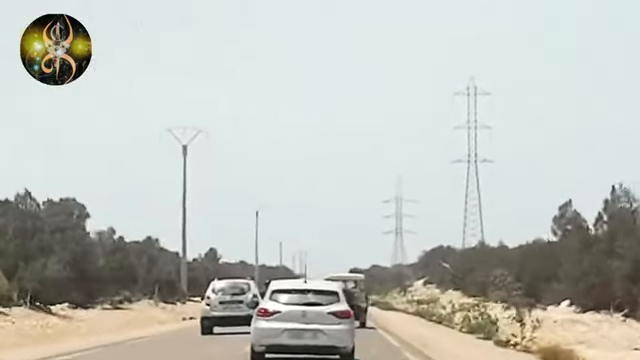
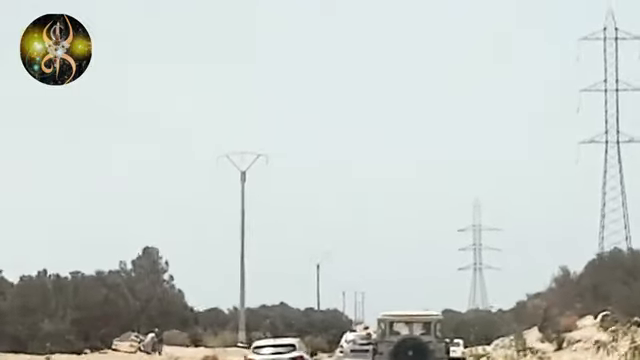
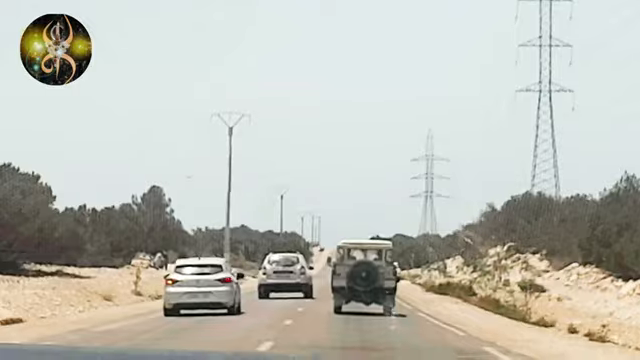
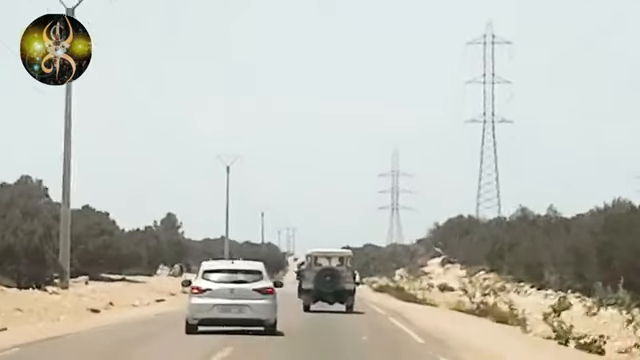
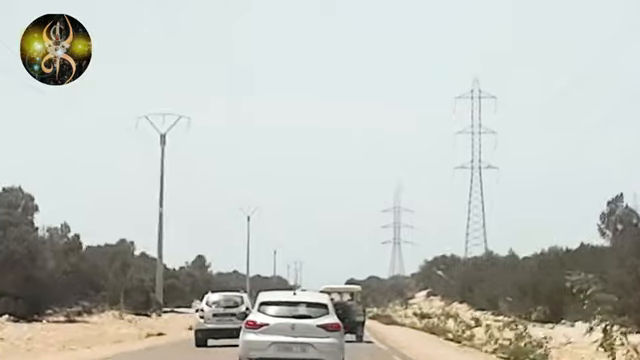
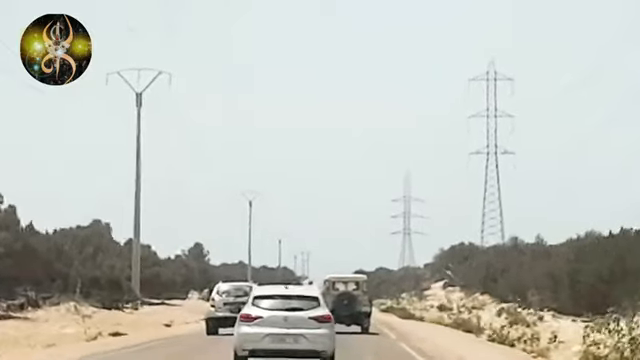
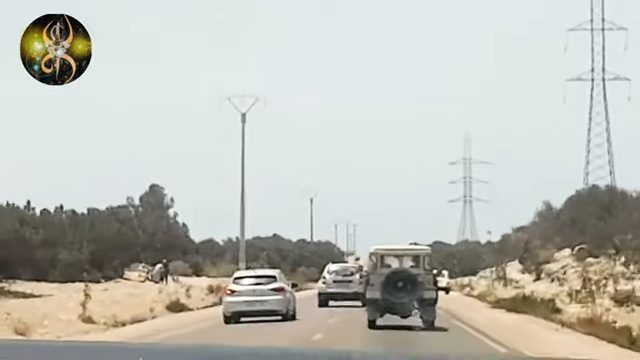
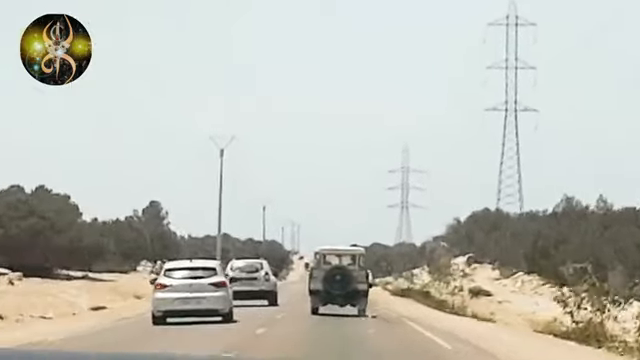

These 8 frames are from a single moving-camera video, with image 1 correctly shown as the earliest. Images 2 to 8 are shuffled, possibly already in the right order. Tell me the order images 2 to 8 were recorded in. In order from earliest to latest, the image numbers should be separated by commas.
5, 6, 4, 8, 3, 7, 2
